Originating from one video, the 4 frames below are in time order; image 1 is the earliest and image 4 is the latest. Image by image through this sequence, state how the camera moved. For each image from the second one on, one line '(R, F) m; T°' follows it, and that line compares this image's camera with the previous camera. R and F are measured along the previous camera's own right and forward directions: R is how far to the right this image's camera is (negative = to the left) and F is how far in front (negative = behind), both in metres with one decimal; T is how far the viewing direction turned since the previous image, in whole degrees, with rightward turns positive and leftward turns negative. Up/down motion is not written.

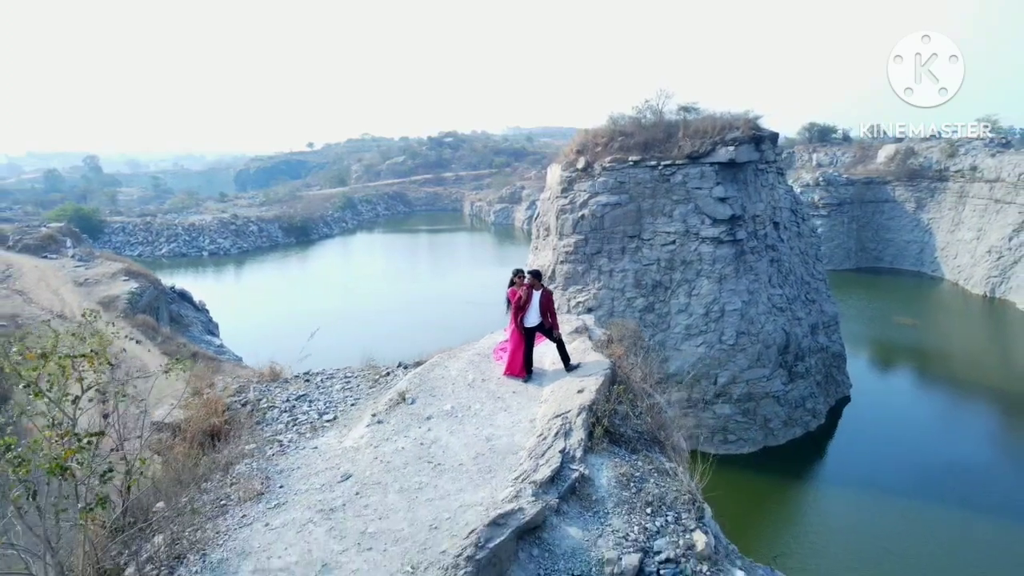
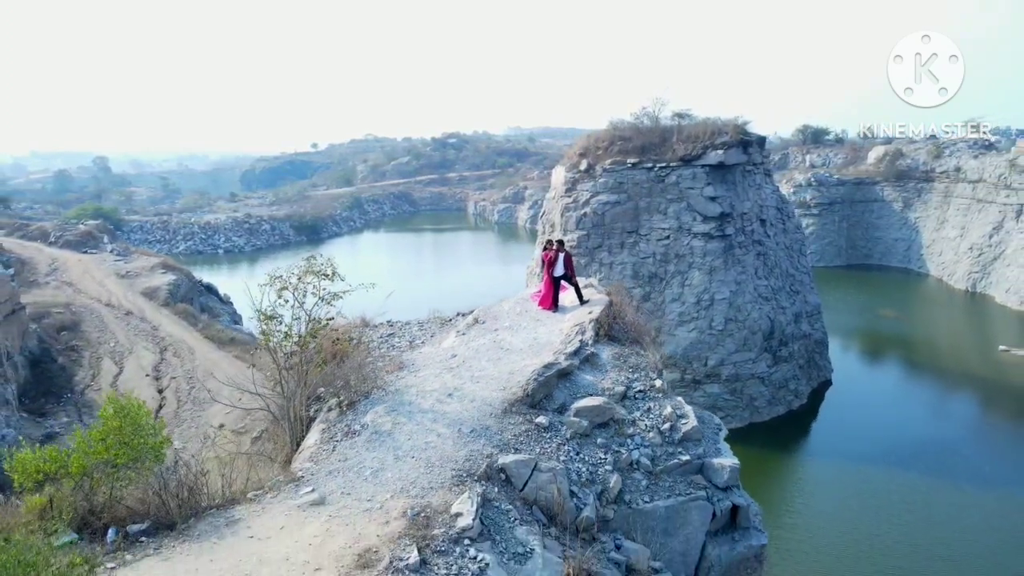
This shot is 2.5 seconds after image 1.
(-0.1, -1.0) m; 0°
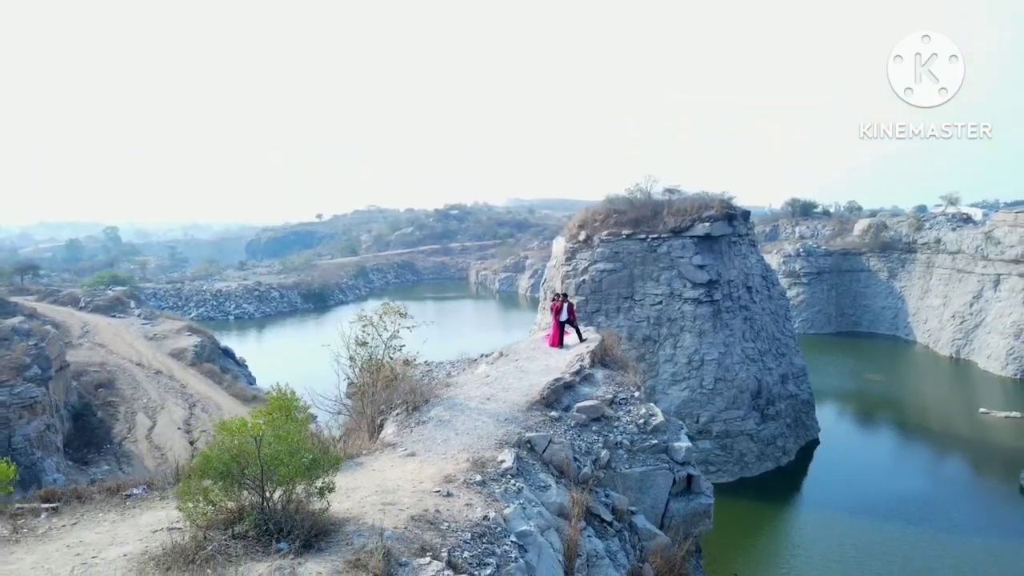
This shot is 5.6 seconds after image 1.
(-0.1, -0.9) m; 0°
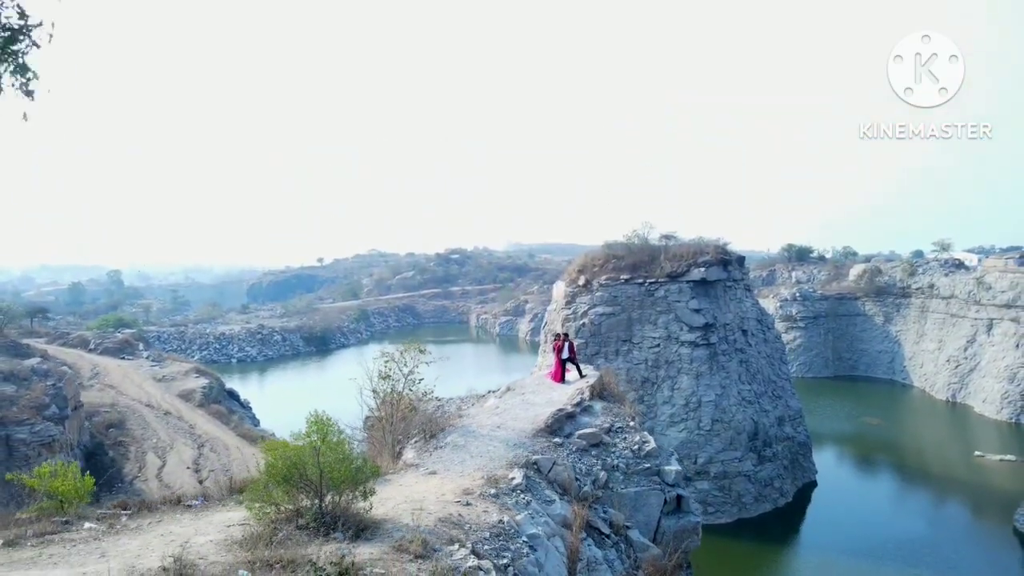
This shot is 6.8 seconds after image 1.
(0.0, -0.4) m; 0°
